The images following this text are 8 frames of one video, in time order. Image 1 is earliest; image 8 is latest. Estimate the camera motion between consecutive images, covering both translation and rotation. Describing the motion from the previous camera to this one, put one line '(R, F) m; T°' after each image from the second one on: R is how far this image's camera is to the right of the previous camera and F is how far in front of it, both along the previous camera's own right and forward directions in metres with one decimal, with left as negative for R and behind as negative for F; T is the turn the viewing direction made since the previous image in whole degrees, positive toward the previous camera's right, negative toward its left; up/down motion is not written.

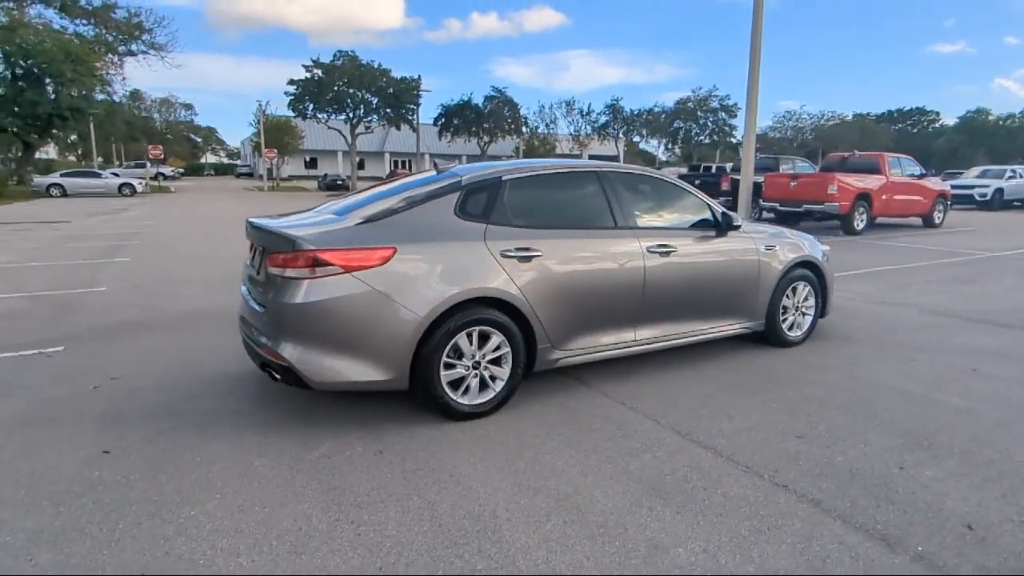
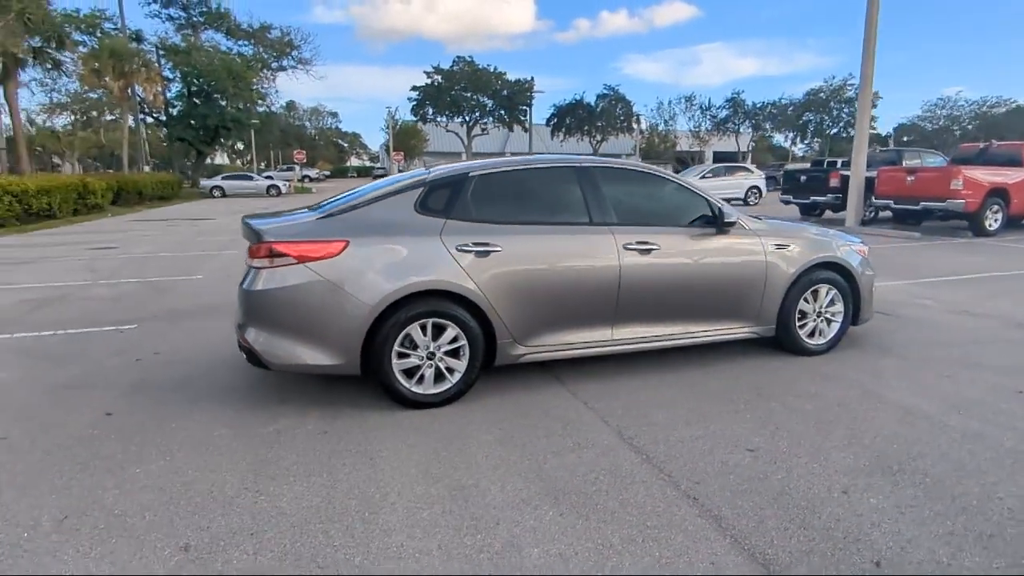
(+1.2, +0.1) m; -12°
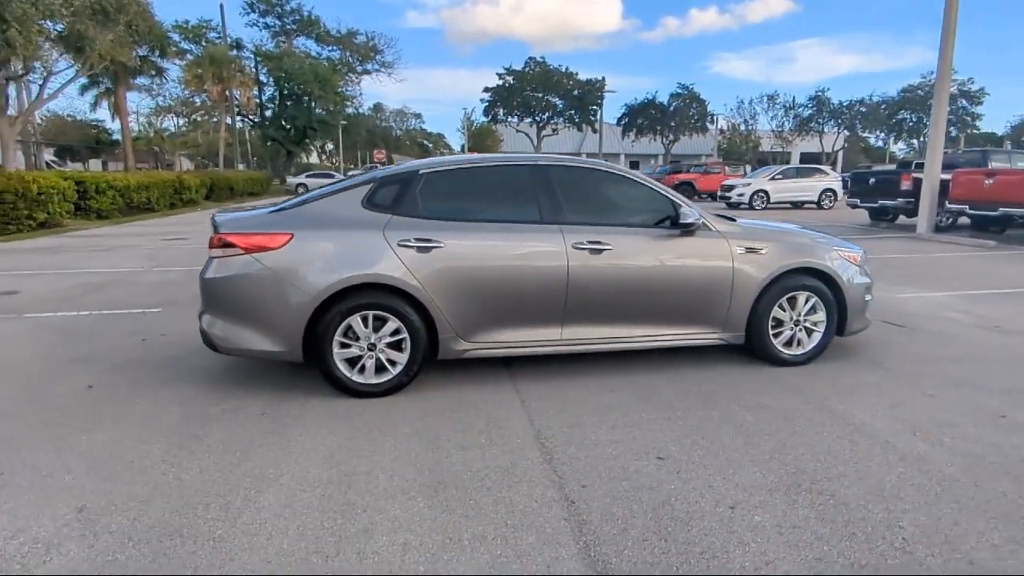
(+1.0, +0.1) m; -8°
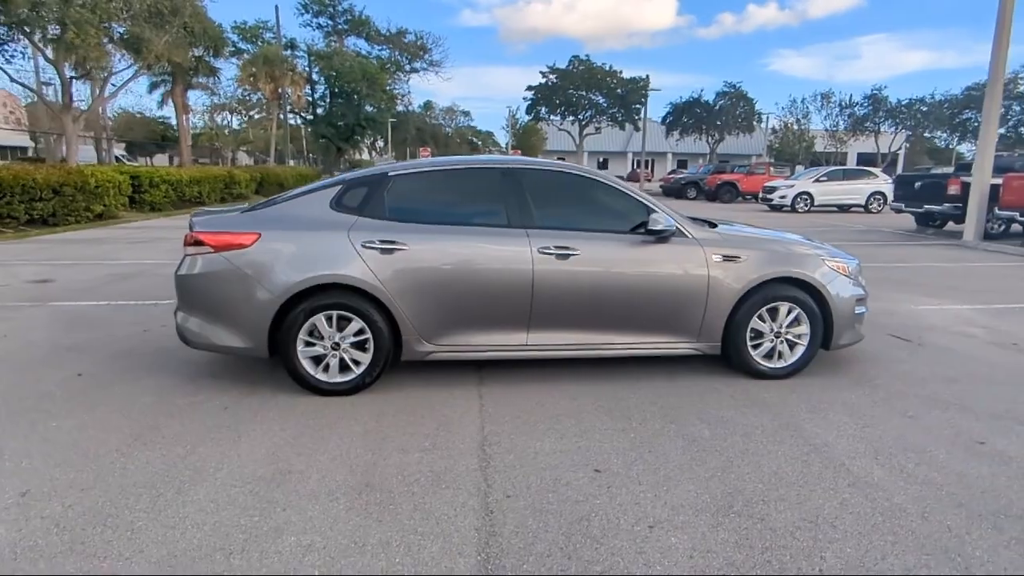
(+0.6, +0.1) m; -4°
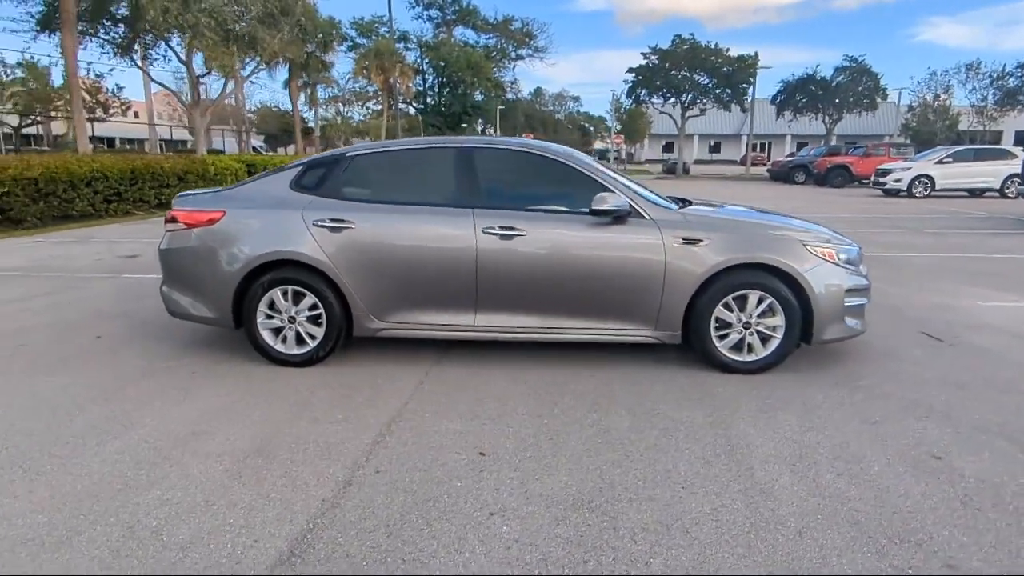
(+1.2, +0.2) m; -11°
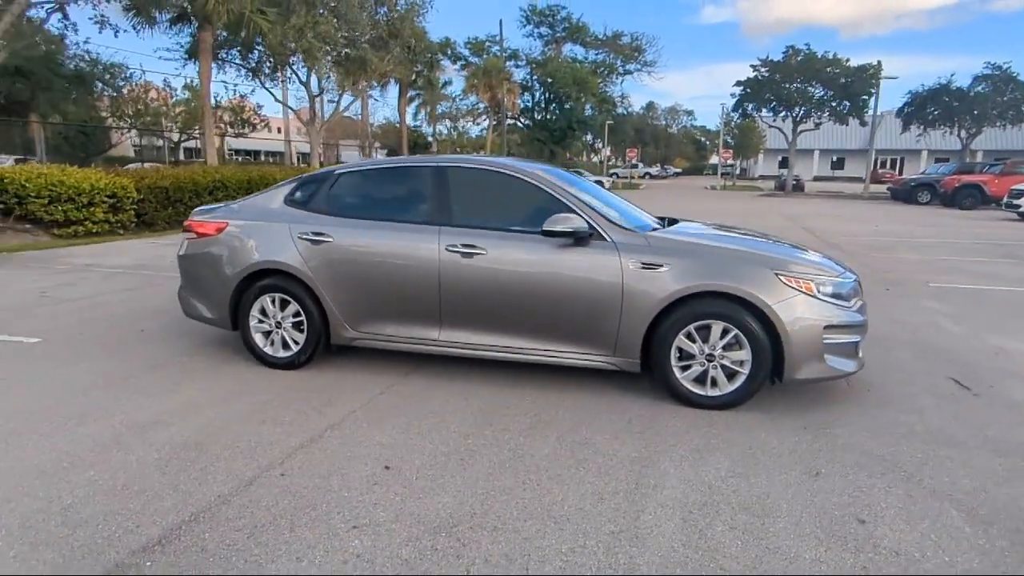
(+1.1, +0.1) m; -10°
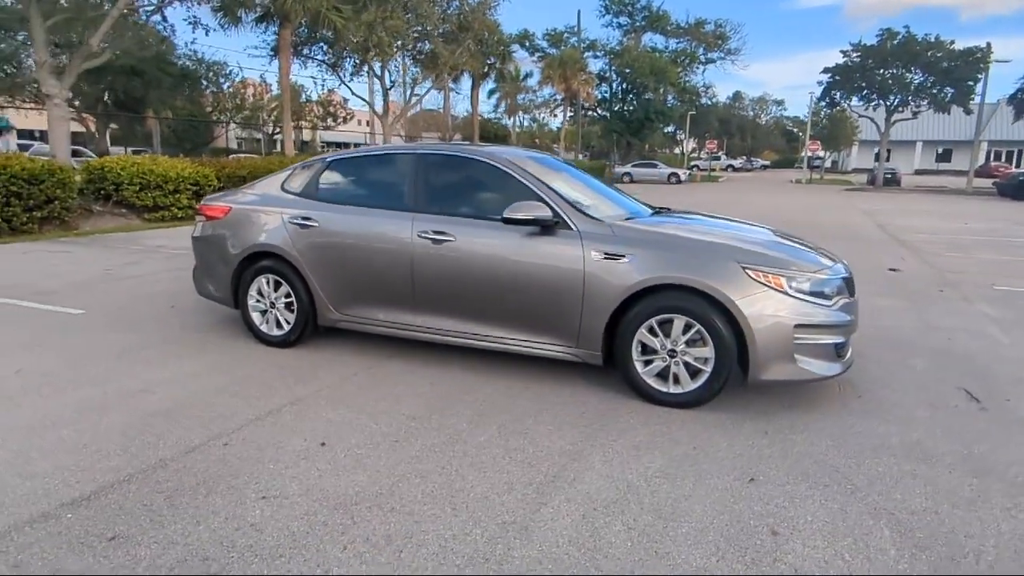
(+0.8, +0.1) m; -7°
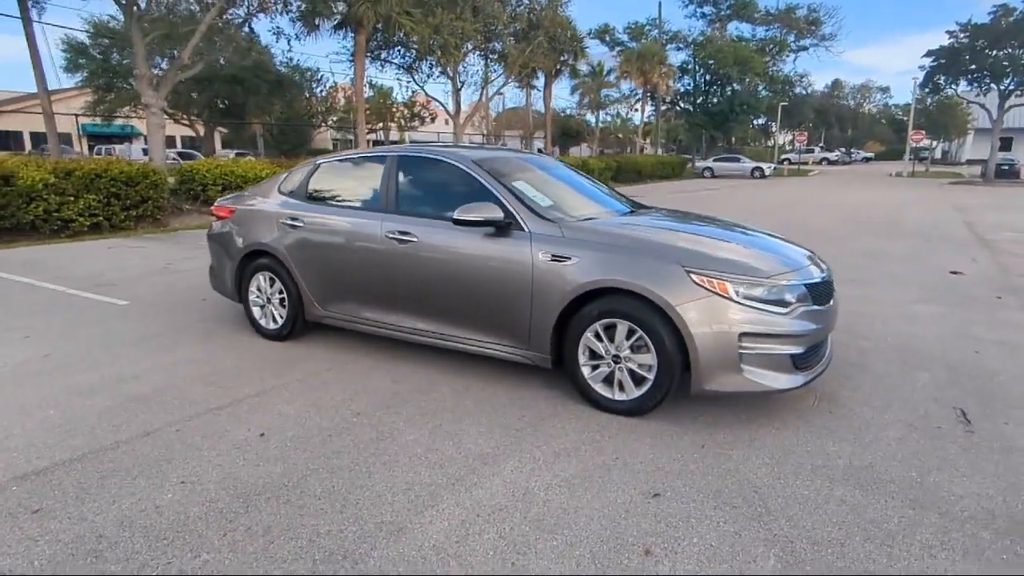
(+0.9, +0.1) m; -8°
